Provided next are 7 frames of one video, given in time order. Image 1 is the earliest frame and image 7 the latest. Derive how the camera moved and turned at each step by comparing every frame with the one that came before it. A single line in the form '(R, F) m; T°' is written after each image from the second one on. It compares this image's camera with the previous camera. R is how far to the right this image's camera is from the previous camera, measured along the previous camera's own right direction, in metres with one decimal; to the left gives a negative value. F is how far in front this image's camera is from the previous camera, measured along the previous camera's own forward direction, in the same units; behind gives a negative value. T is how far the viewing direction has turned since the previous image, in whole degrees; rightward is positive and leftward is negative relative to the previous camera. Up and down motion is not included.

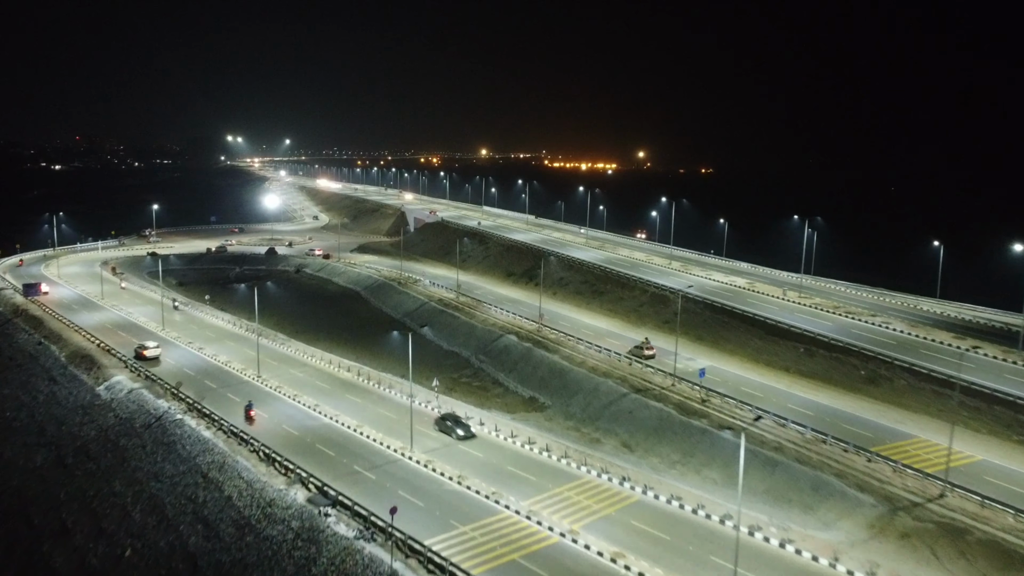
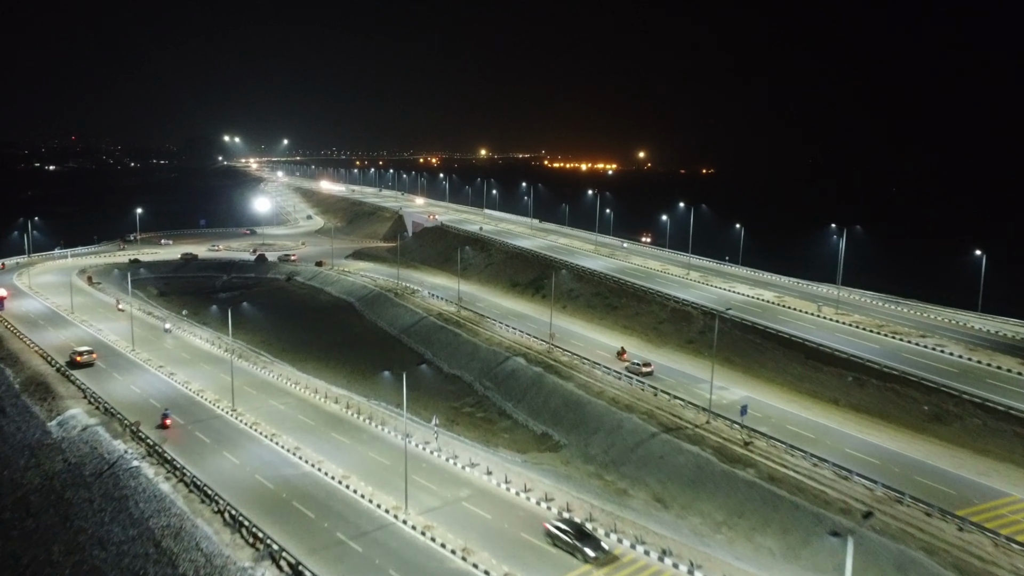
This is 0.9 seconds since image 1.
(-0.7, +4.6) m; 0°
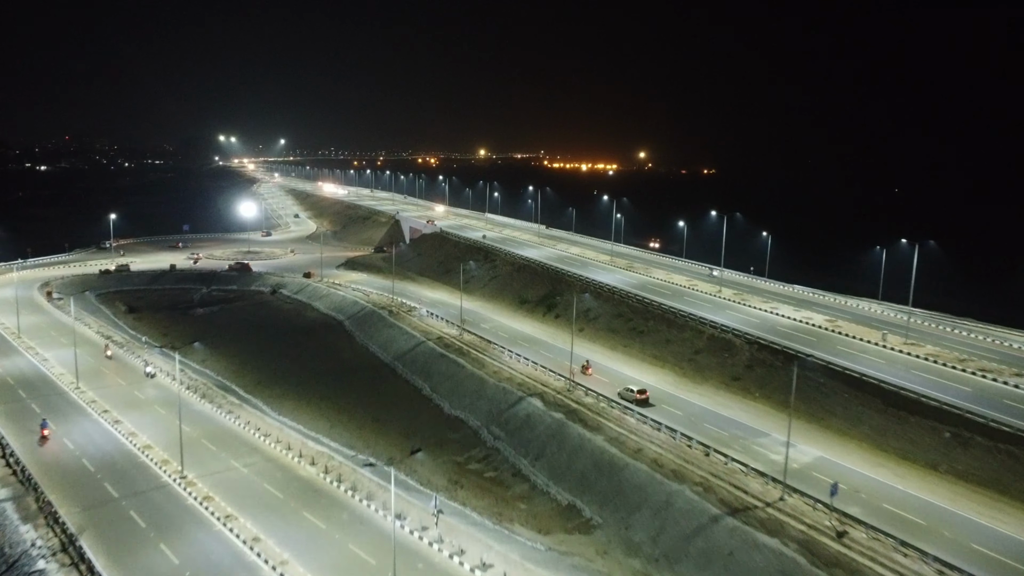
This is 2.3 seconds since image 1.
(-1.1, +6.7) m; 0°
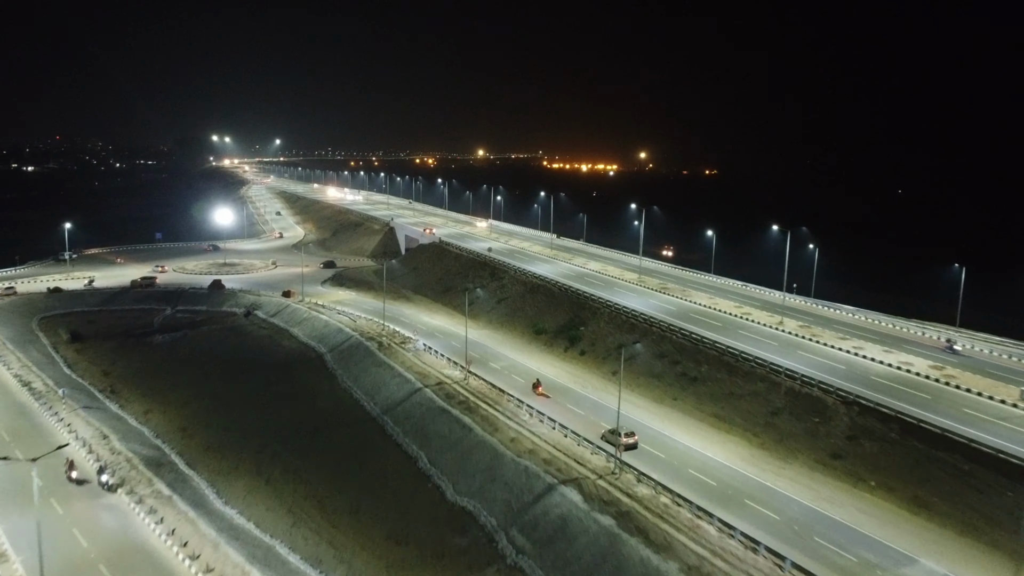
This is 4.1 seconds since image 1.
(-1.5, +9.3) m; 0°
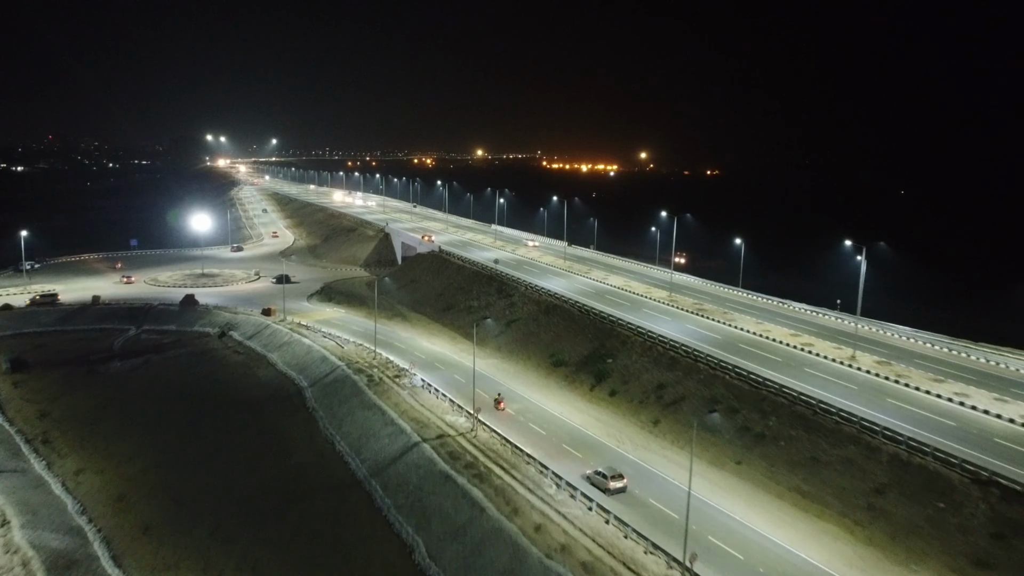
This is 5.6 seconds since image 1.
(-1.3, +7.3) m; 0°
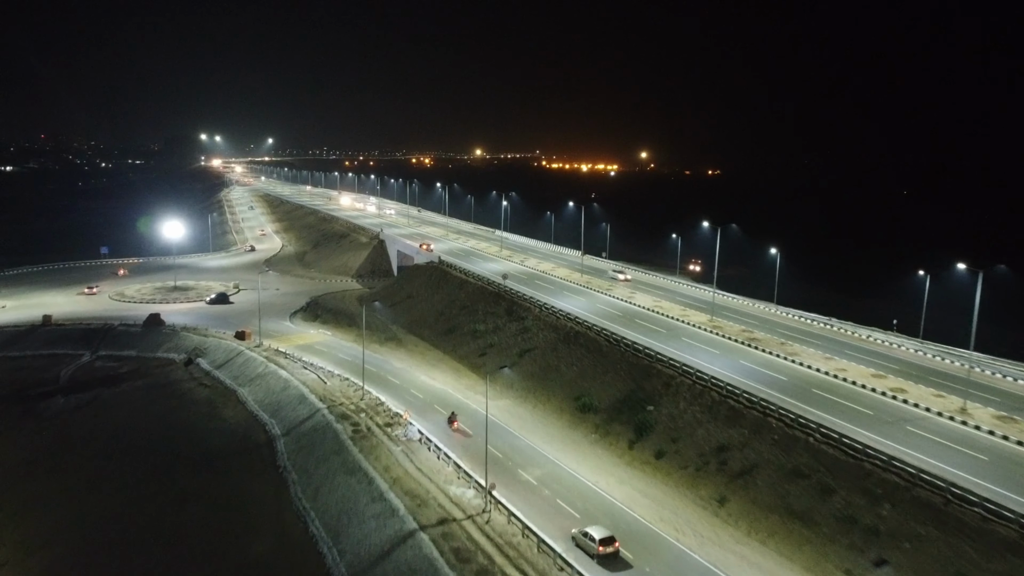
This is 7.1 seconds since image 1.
(-1.3, +7.4) m; 0°
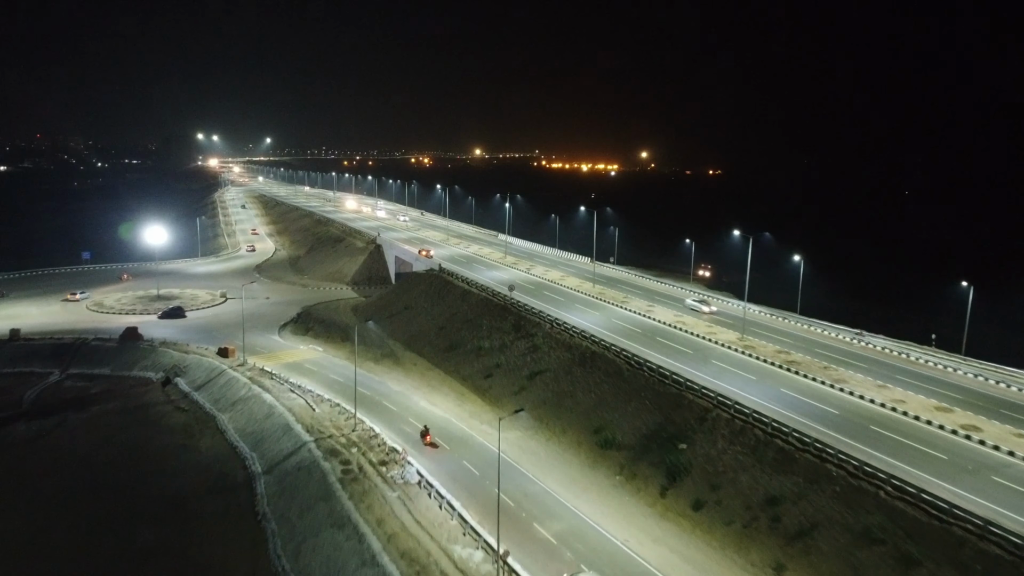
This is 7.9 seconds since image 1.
(-0.7, +4.0) m; 0°
